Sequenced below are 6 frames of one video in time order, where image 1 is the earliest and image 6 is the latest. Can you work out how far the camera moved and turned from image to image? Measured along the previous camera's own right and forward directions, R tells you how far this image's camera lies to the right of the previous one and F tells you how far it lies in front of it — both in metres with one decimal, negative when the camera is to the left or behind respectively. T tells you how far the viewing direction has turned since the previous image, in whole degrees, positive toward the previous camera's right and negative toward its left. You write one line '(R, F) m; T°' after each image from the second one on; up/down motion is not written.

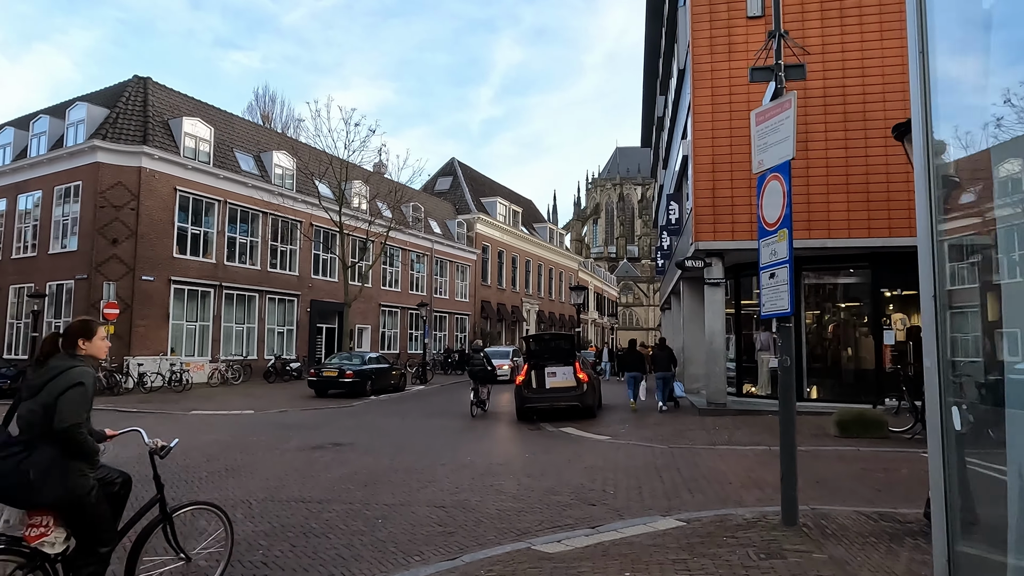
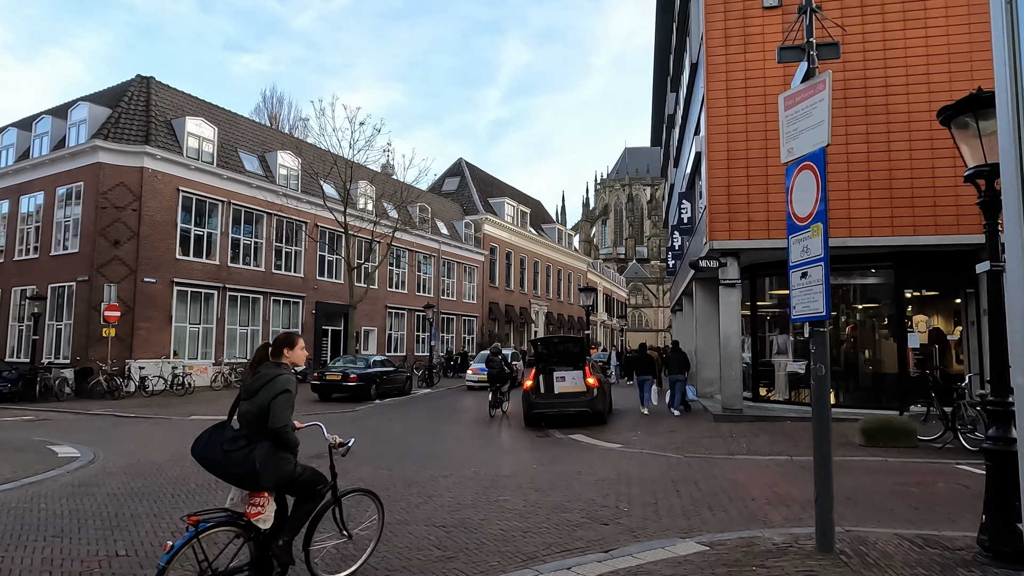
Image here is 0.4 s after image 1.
(0.0, +0.5) m; -1°
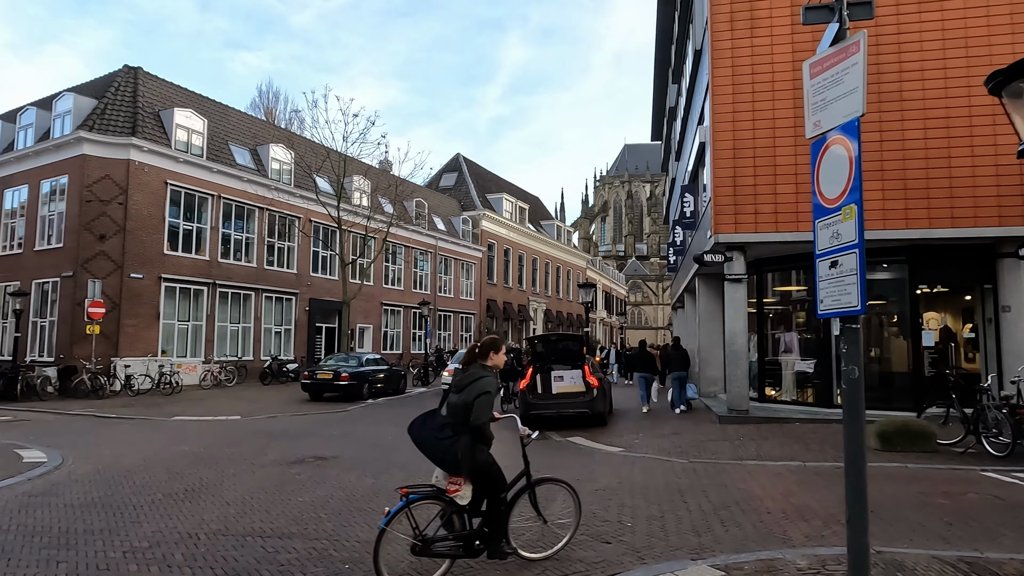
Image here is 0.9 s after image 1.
(+0.1, +0.6) m; 0°
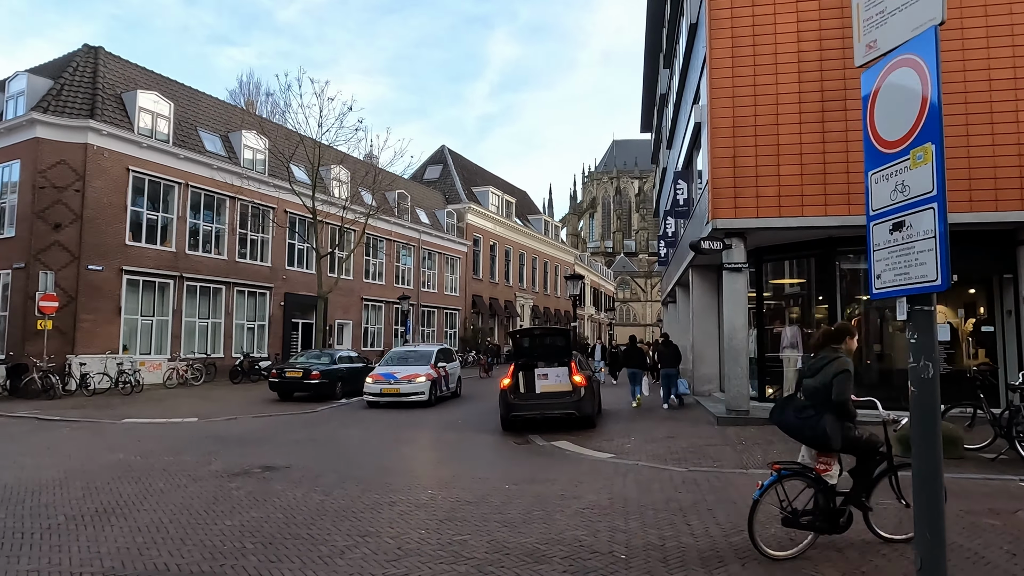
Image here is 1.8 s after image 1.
(+0.2, +1.1) m; +1°
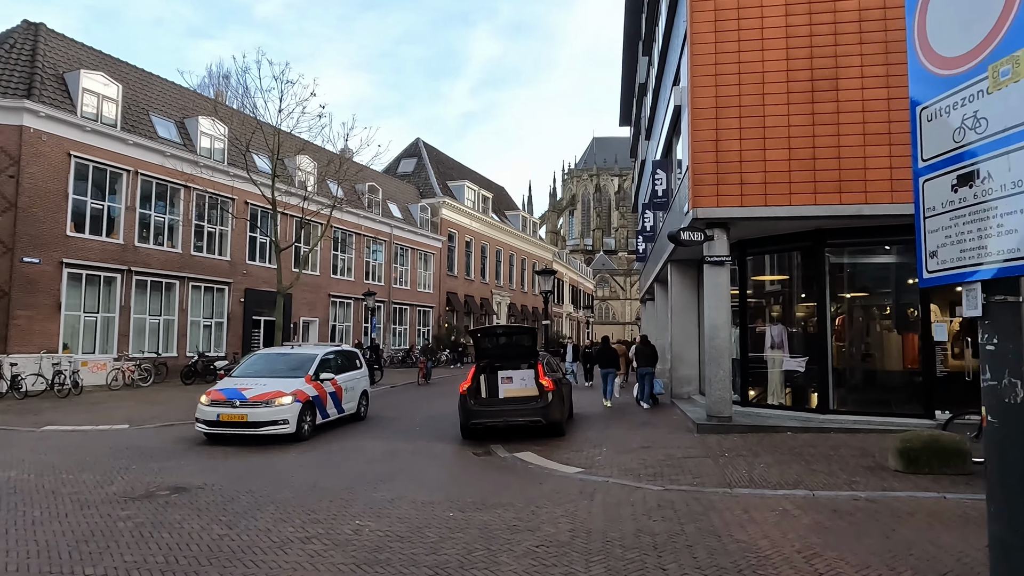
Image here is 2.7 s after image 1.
(+0.3, +1.1) m; +2°
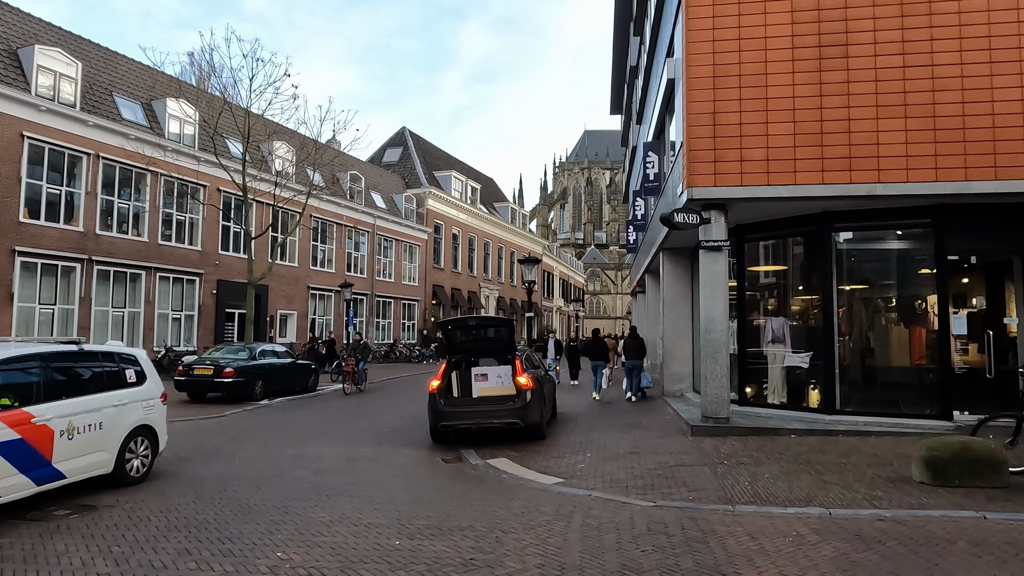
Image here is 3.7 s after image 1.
(+0.2, +1.1) m; +1°
